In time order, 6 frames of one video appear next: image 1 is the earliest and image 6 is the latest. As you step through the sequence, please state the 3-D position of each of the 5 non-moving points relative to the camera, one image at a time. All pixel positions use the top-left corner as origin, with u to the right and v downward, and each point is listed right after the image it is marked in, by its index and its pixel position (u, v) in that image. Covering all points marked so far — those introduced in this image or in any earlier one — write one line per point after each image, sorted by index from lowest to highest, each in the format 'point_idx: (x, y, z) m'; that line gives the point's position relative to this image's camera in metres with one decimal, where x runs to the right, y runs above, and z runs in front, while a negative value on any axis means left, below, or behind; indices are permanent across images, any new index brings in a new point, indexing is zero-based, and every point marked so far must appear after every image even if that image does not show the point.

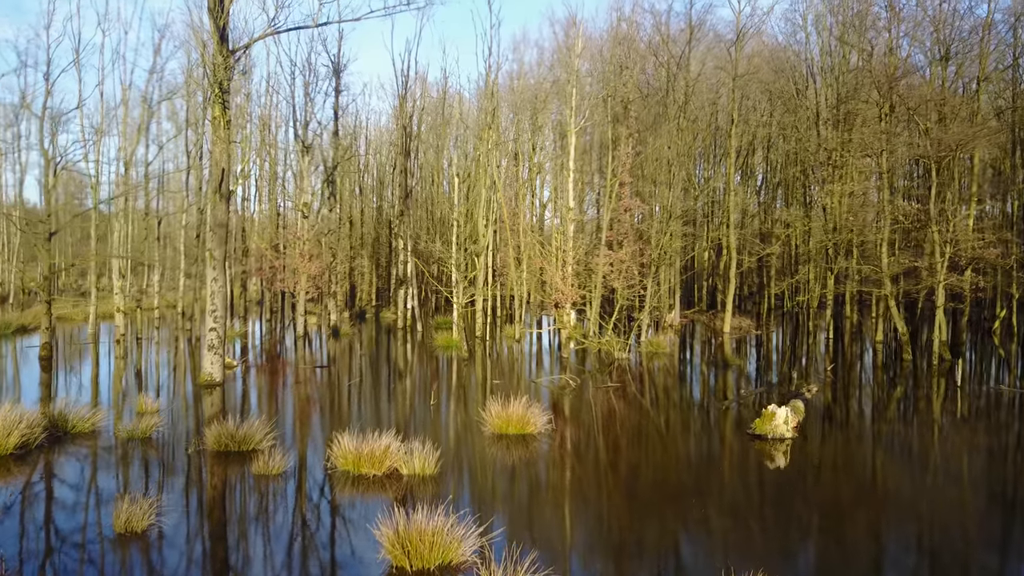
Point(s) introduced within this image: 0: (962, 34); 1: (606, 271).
0: (+12.1, +6.8, +18.2) m
1: (+2.7, +0.5, +19.3) m
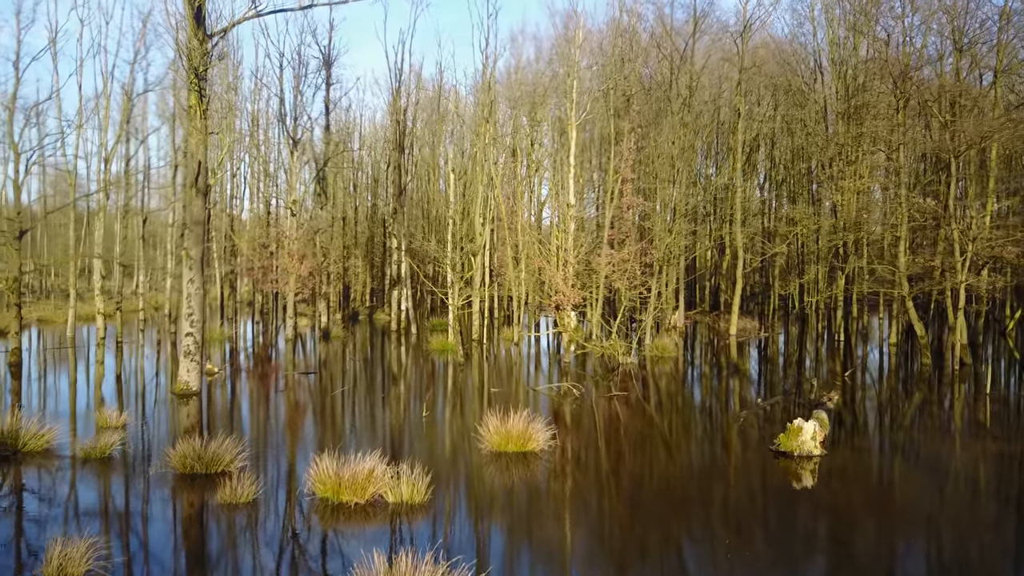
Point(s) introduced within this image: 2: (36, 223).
0: (+12.1, +6.8, +17.4) m
1: (+2.6, +0.5, +18.5) m
2: (-10.8, +1.5, +15.2) m
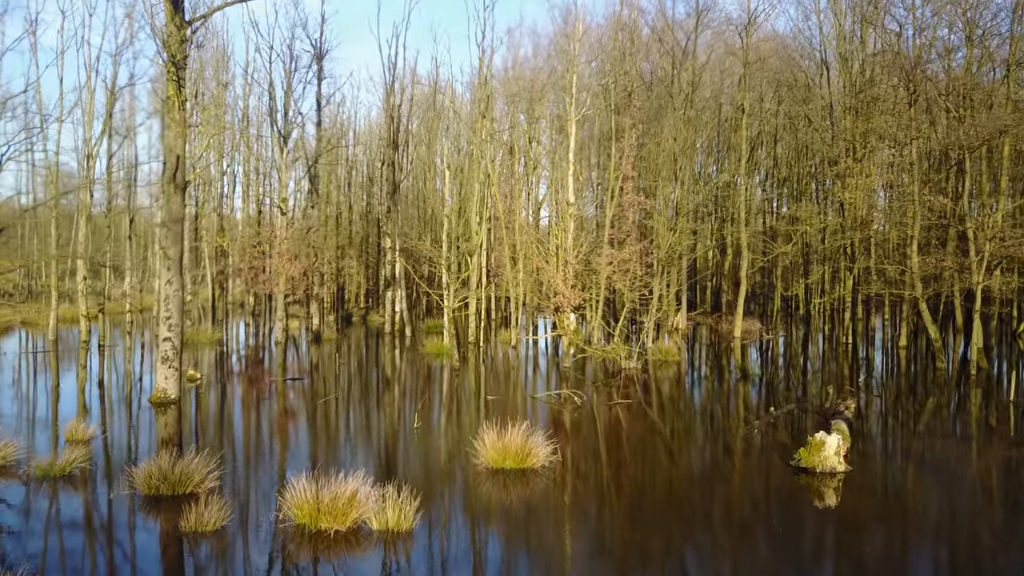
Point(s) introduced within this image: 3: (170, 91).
0: (+12.0, +6.8, +16.8) m
1: (+2.6, +0.5, +17.9) m
2: (-10.9, +1.5, +14.5) m
3: (-6.2, +3.6, +12.1) m
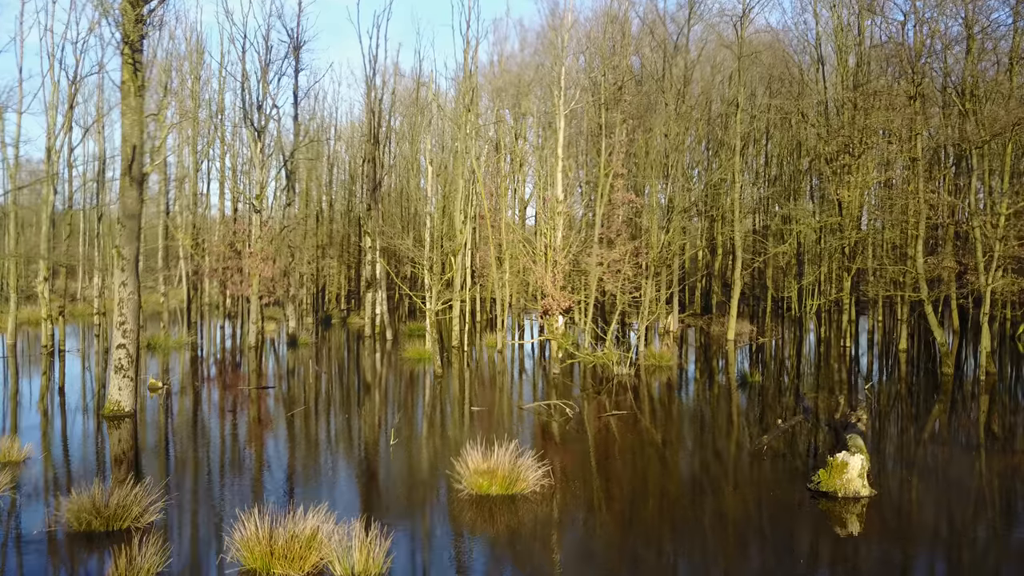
0: (+11.7, +6.8, +16.3) m
1: (+2.2, +0.4, +17.2) m
2: (-11.2, +1.4, +13.5) m
3: (-6.4, +3.5, +11.2) m
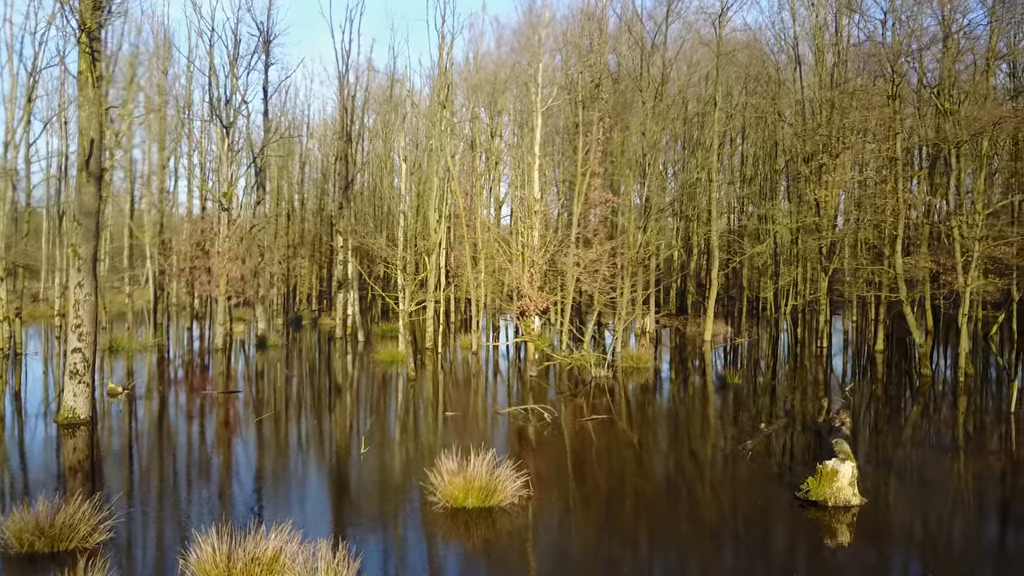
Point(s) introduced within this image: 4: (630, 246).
0: (+11.1, +6.8, +16.4) m
1: (+1.6, +0.4, +16.9) m
2: (-11.6, +1.4, +12.8) m
3: (-6.8, +3.5, +10.6) m
4: (+3.4, +1.2, +19.3) m
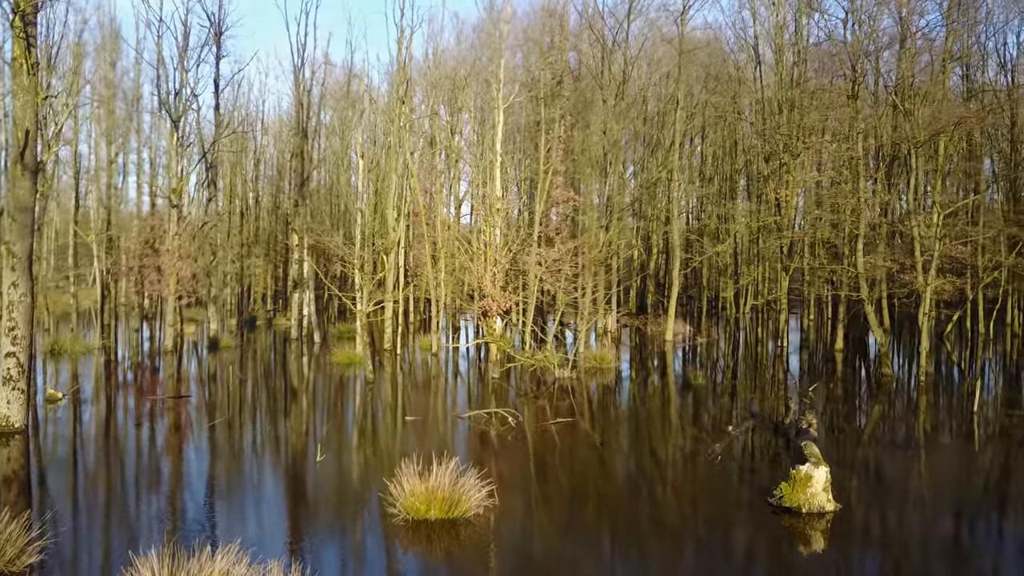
0: (+10.1, +6.8, +16.8) m
1: (+0.6, +0.4, +16.8) m
2: (-12.3, +1.4, +11.9) m
3: (-7.4, +3.5, +10.0) m
4: (+2.3, +1.2, +19.3) m
